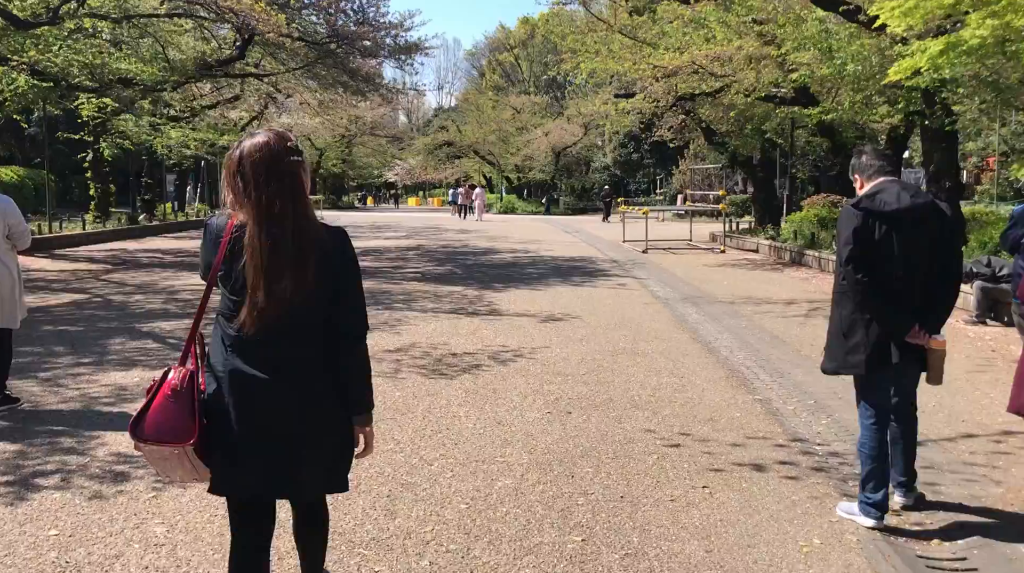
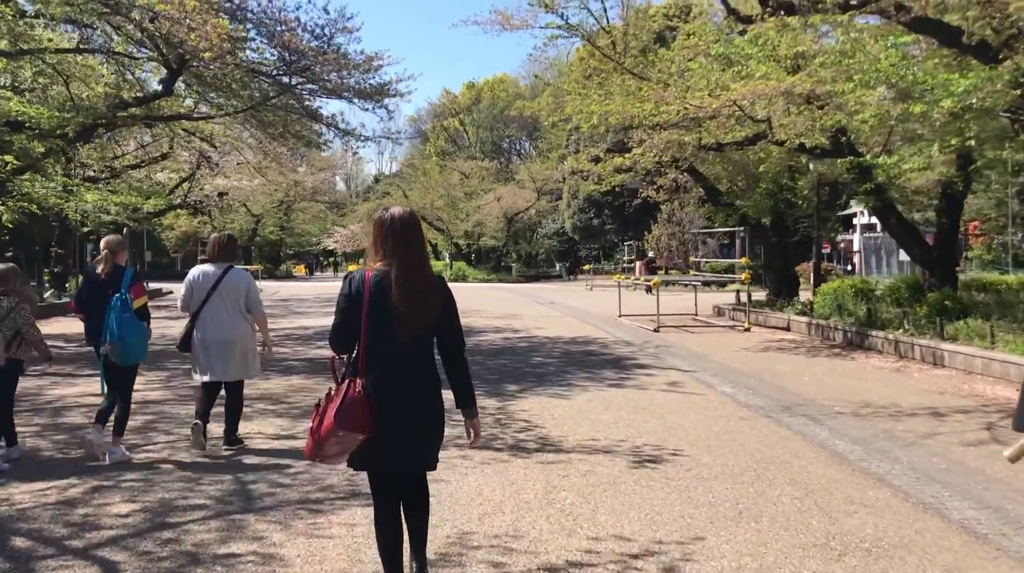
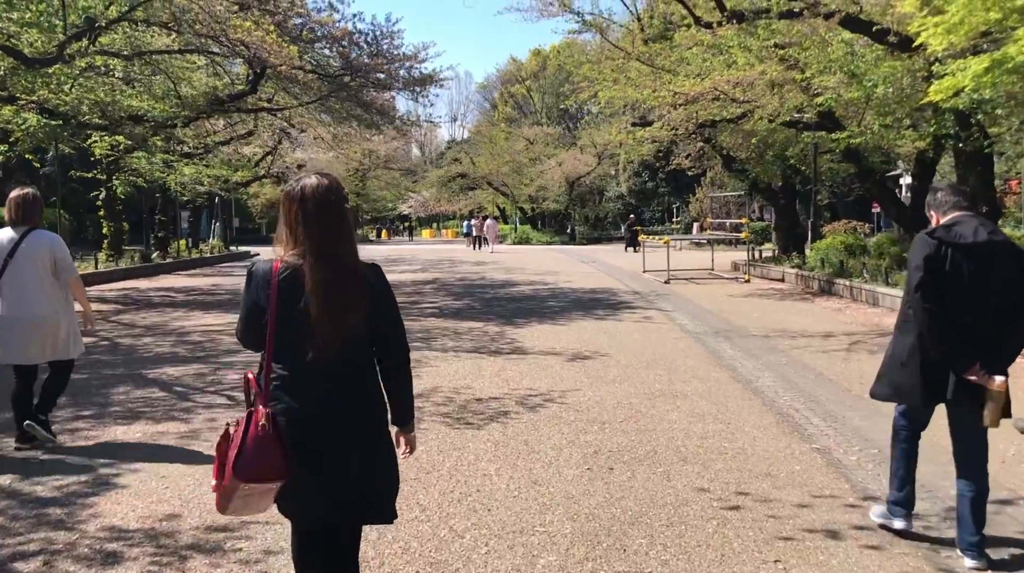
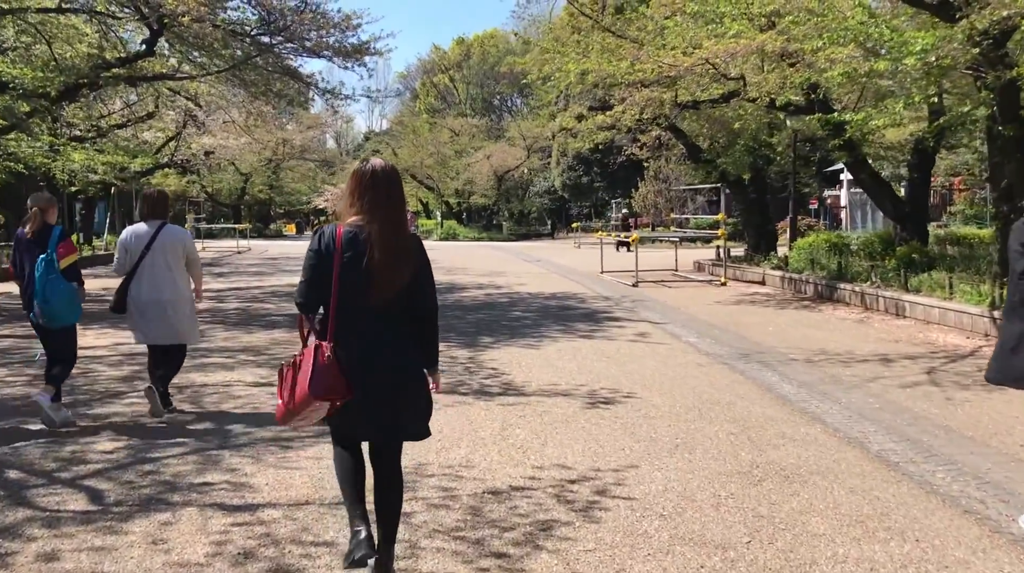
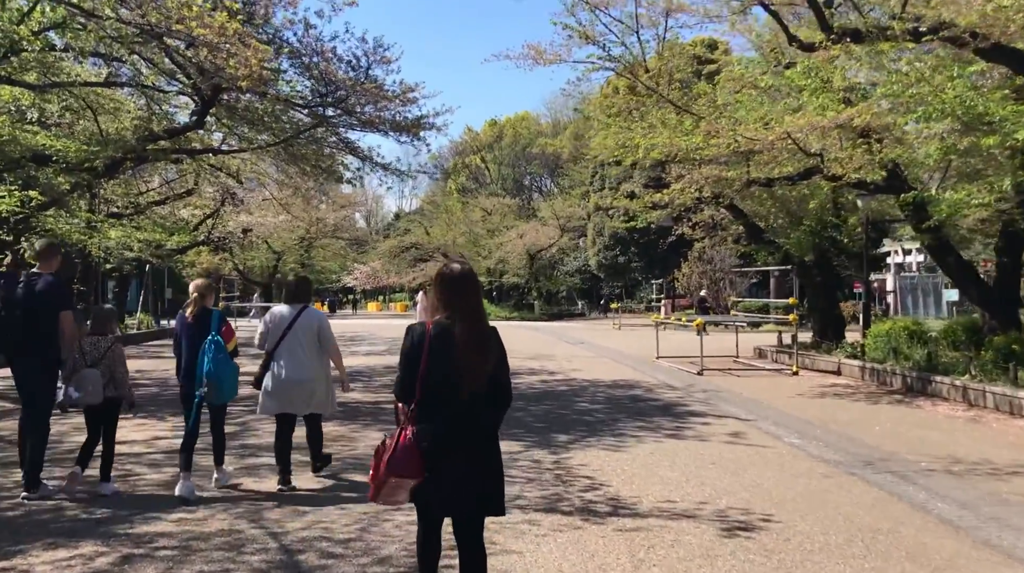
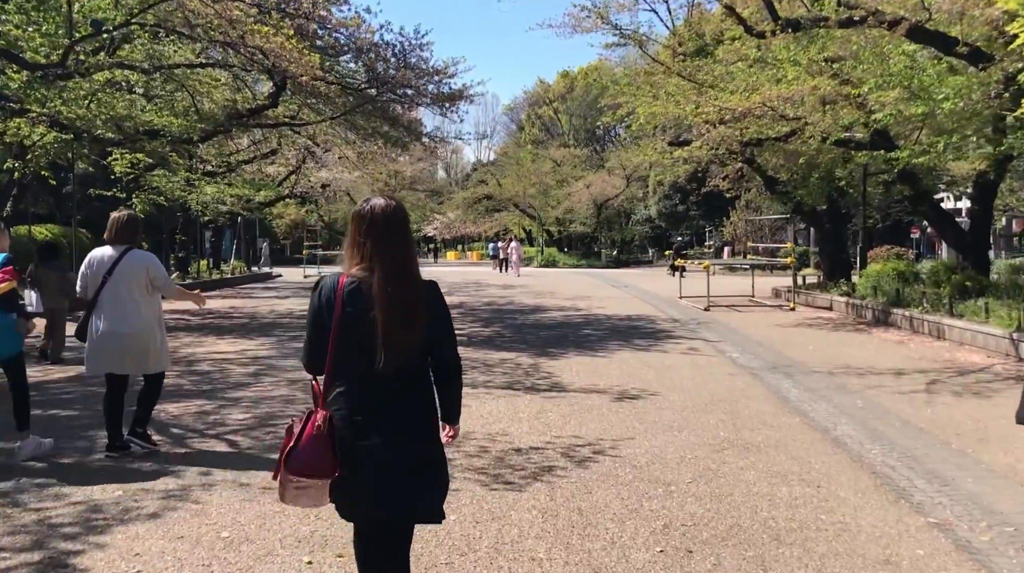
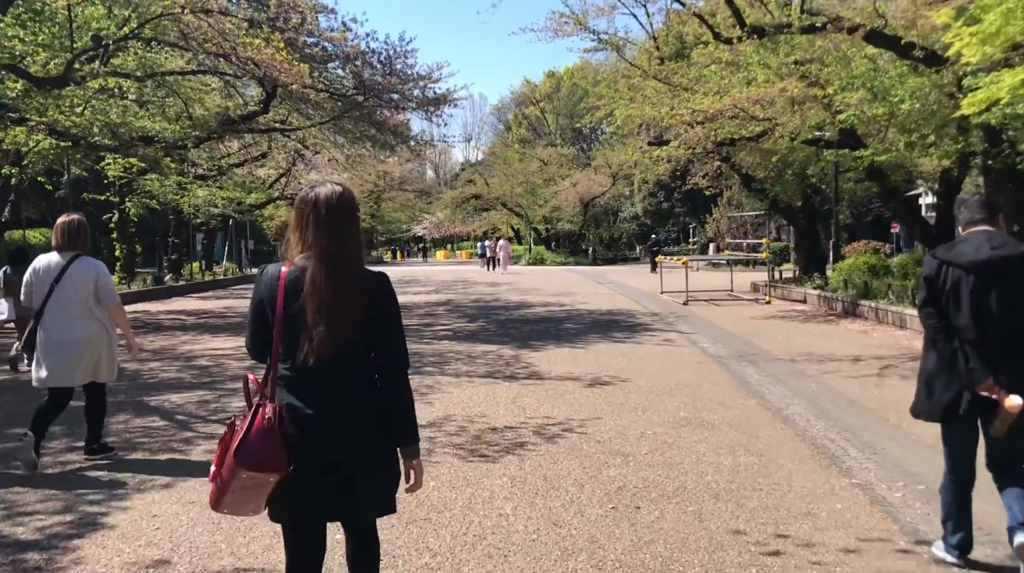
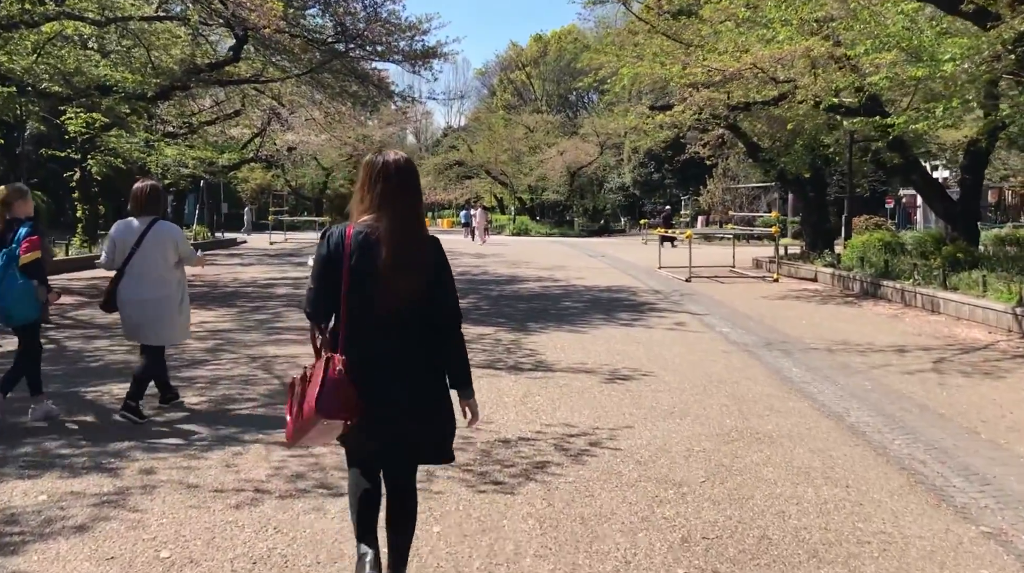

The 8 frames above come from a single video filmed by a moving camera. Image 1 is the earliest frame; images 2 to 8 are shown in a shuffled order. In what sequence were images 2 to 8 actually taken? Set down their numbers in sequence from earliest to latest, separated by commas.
3, 7, 6, 8, 4, 2, 5
